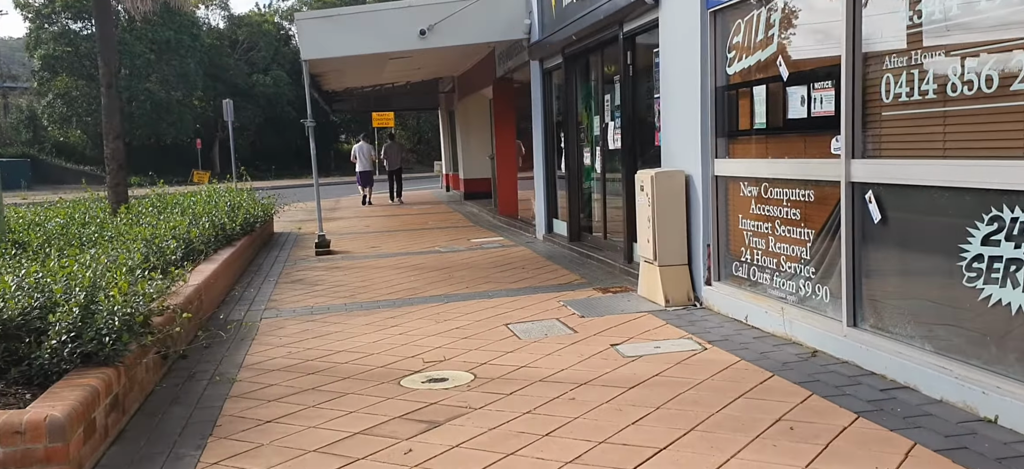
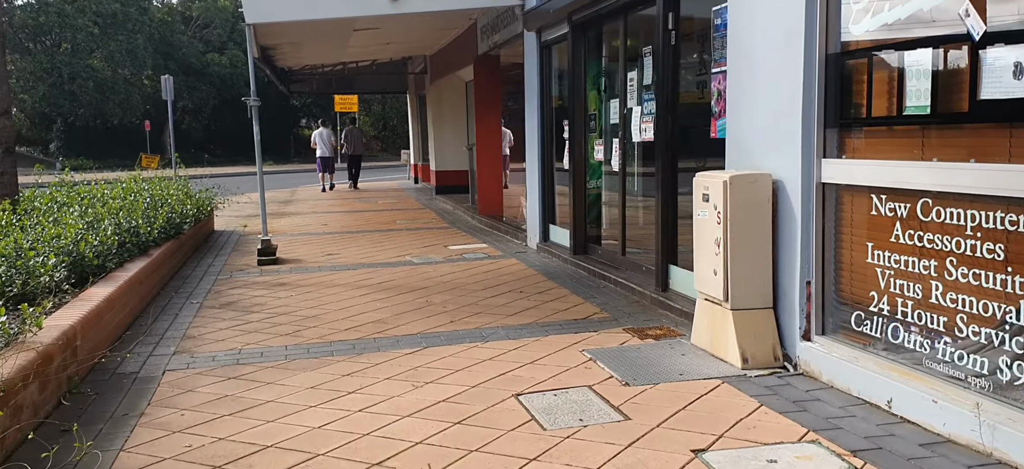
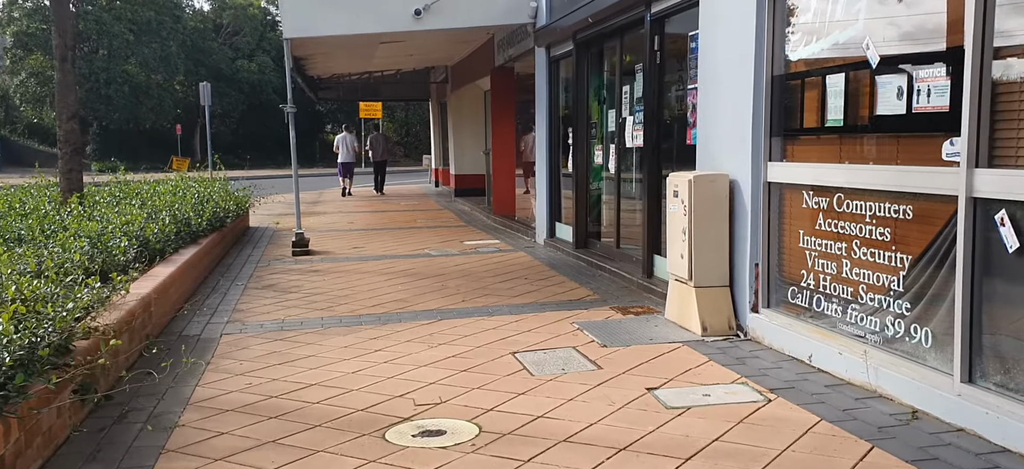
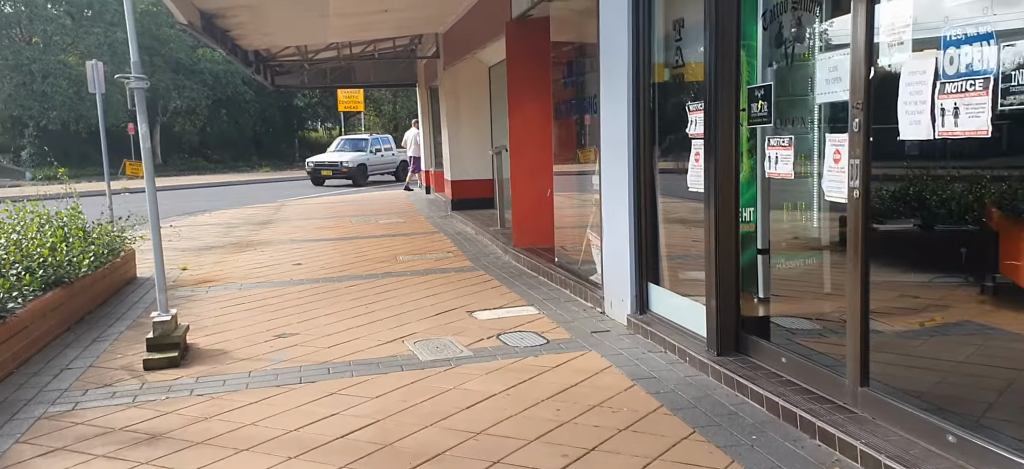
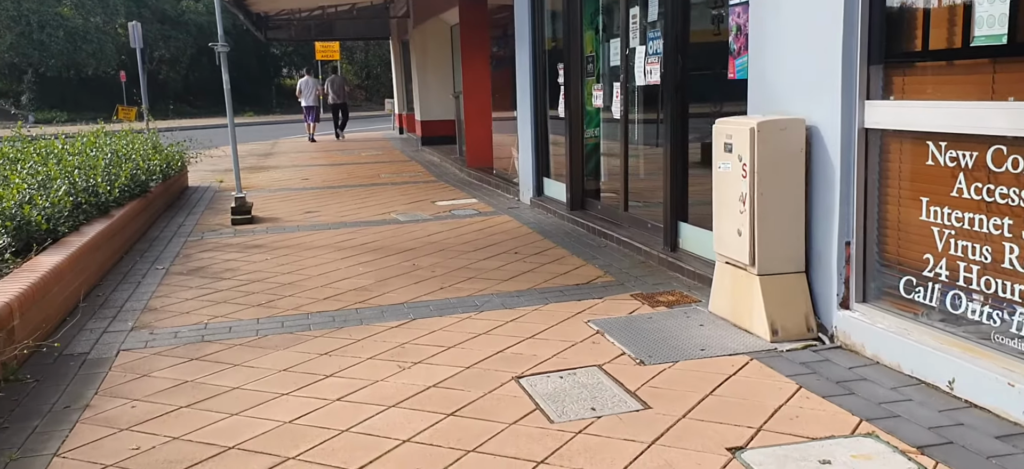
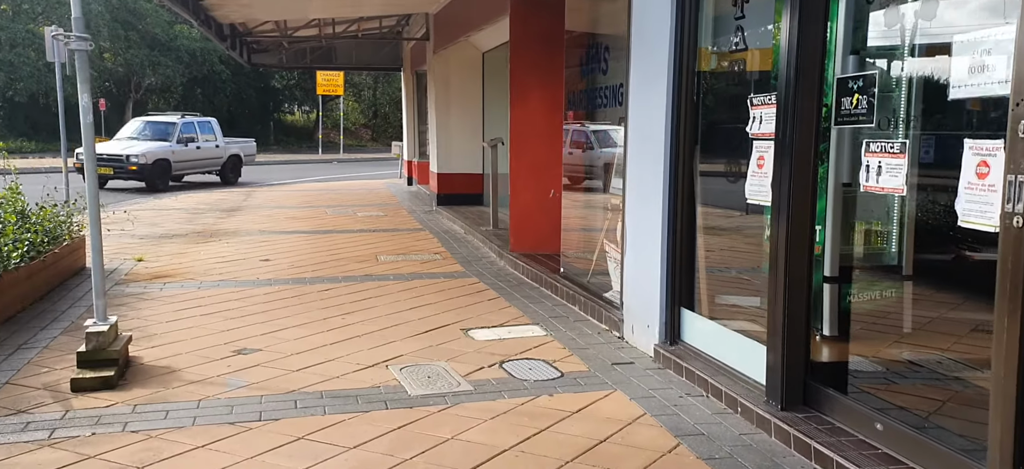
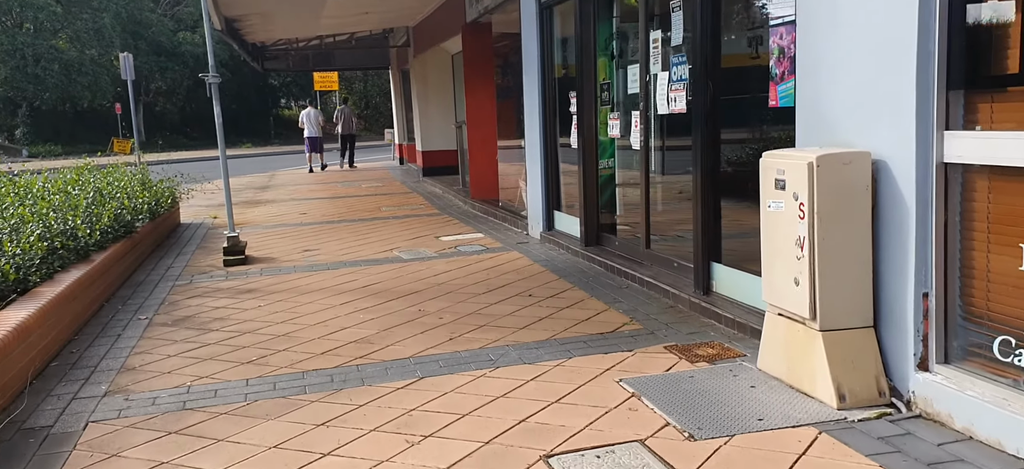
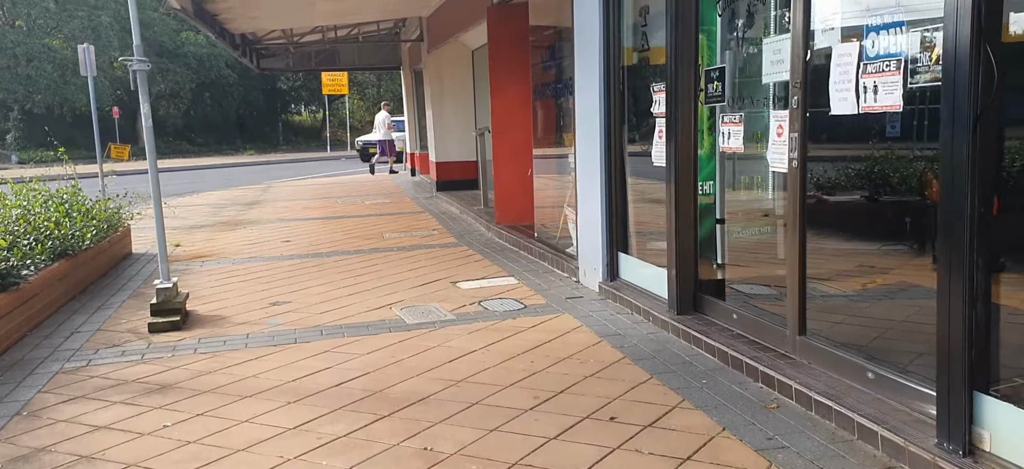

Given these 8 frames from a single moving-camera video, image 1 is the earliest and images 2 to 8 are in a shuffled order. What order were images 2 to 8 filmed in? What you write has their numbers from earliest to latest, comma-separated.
3, 2, 5, 7, 8, 4, 6
